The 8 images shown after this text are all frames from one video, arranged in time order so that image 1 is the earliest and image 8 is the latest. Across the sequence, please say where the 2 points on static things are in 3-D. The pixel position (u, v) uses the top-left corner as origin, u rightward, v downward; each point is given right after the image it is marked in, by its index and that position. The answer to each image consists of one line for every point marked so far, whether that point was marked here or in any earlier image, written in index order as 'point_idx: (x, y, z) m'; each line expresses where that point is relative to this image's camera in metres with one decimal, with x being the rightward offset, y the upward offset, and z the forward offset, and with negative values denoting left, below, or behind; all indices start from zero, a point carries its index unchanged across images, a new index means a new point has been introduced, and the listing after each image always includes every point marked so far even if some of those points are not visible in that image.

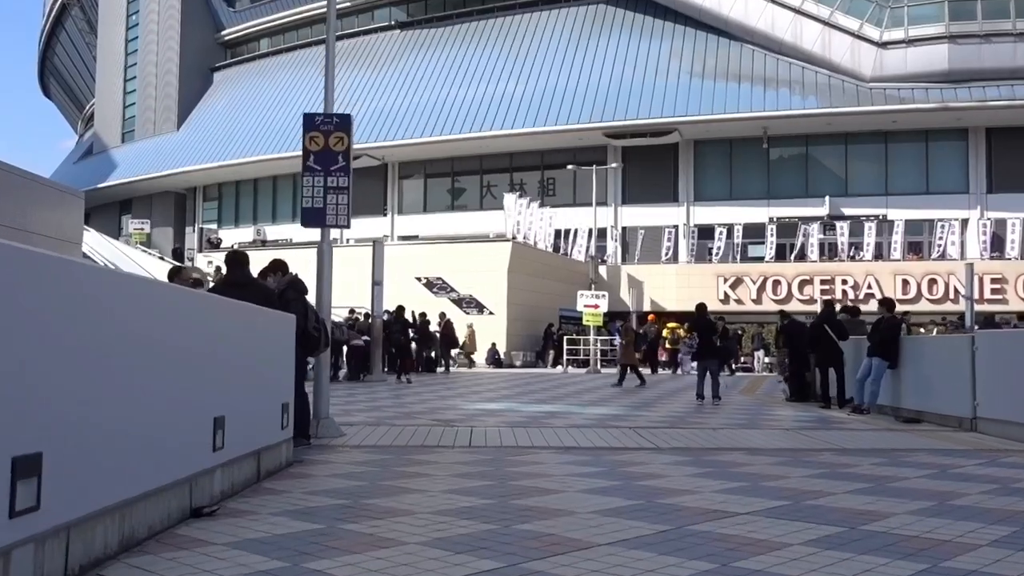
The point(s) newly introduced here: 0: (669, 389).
0: (+2.3, -1.5, +14.0) m
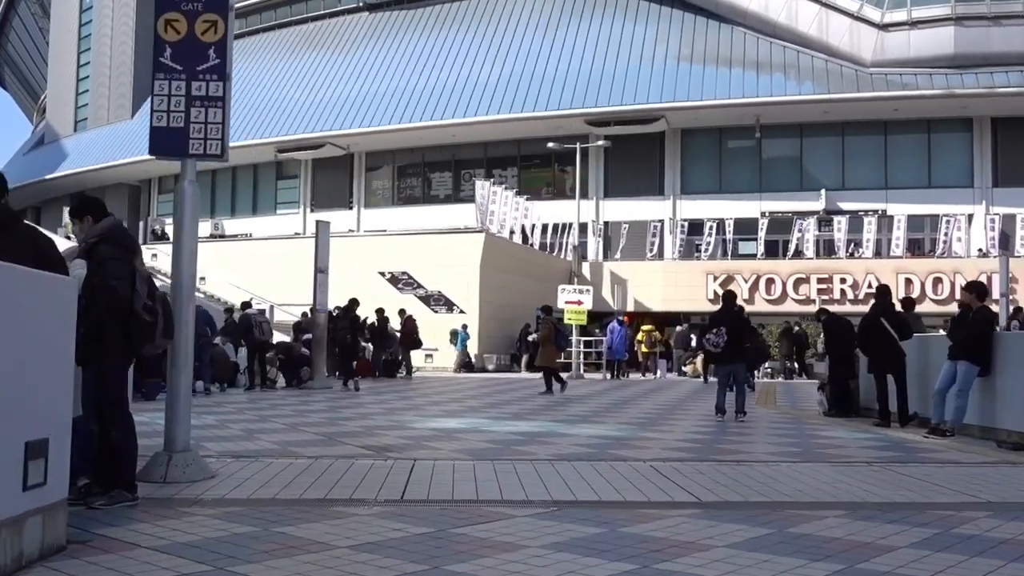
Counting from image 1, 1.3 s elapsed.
0: (+1.9, -1.4, +11.8) m
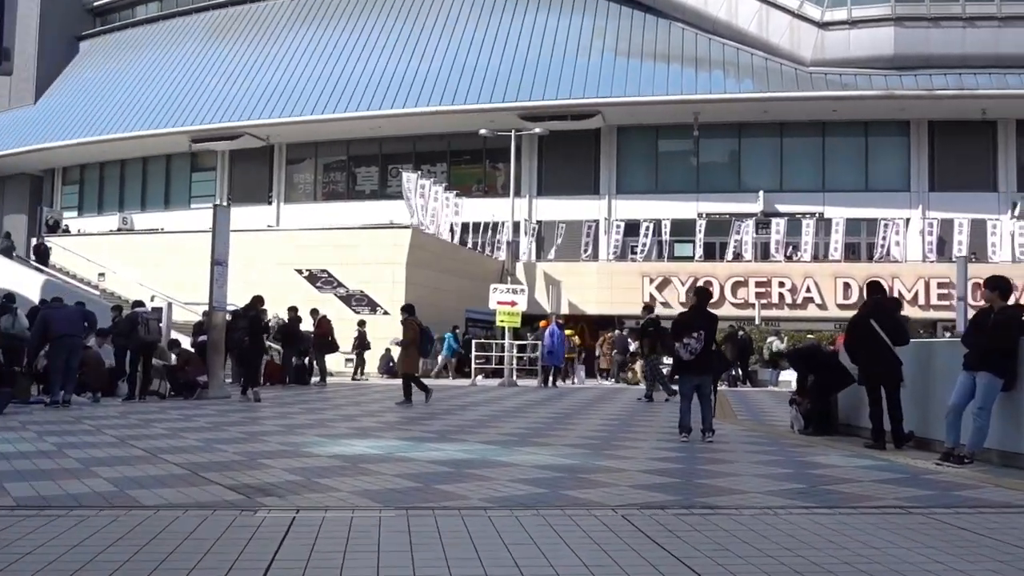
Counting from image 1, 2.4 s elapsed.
0: (+1.1, -1.4, +10.6) m
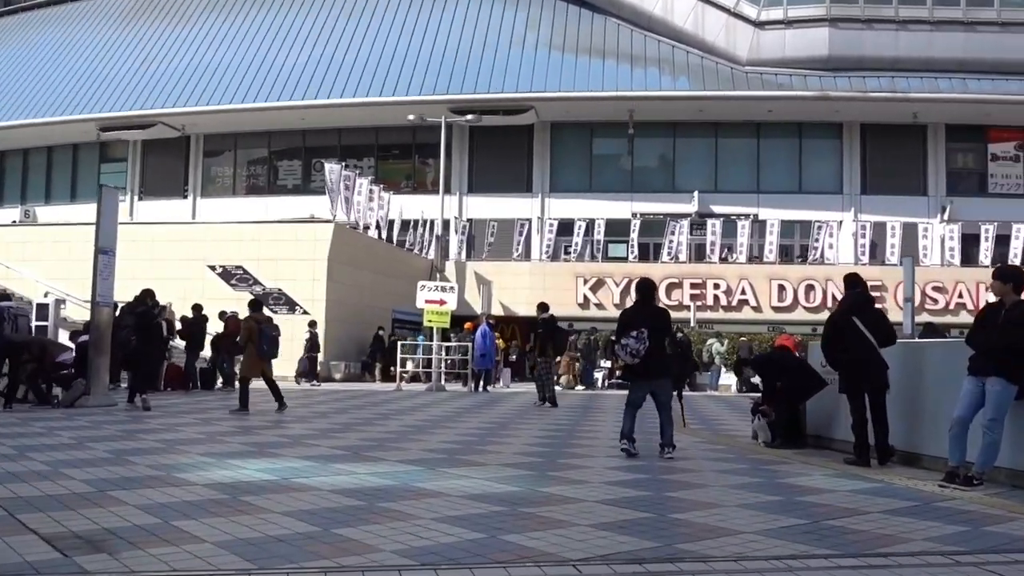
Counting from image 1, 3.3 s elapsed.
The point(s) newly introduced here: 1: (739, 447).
0: (+0.4, -1.3, +9.6) m
1: (+1.6, -1.1, +6.7) m
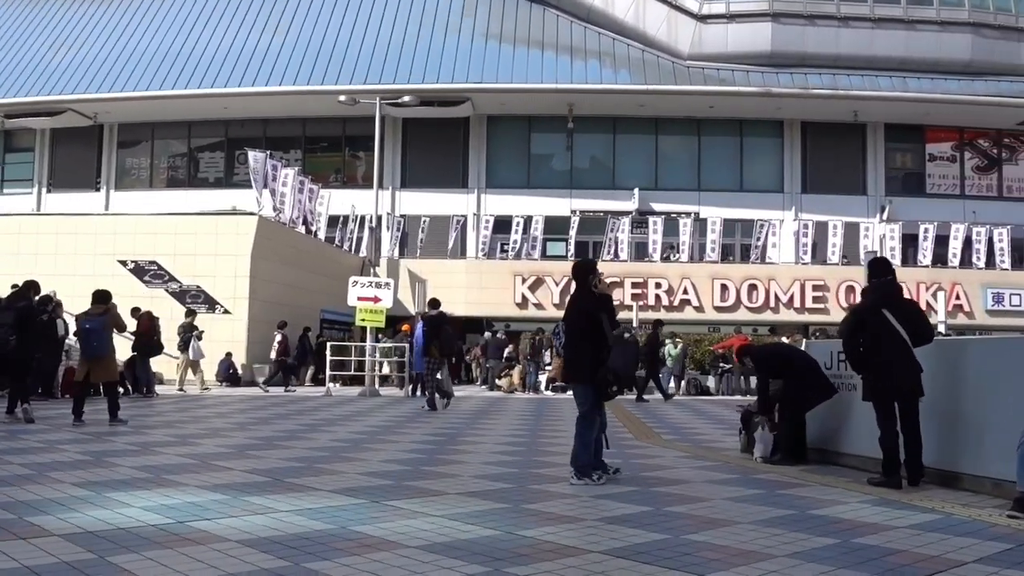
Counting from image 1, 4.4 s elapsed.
0: (-0.1, -1.3, +8.6) m
1: (+1.3, -1.0, +5.7) m
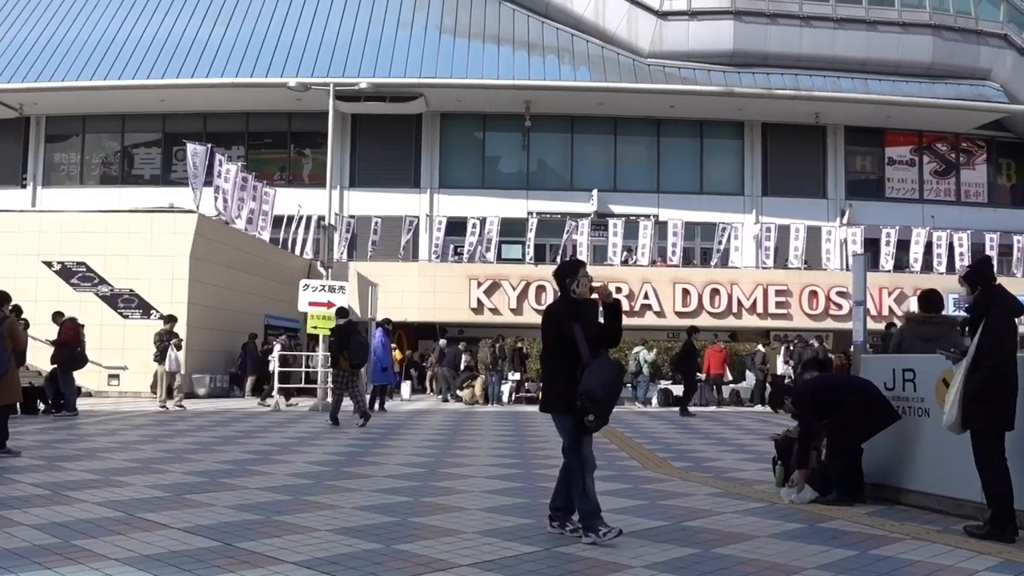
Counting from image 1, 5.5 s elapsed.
0: (-0.3, -1.3, +7.6) m
1: (+1.3, -1.1, +4.8) m
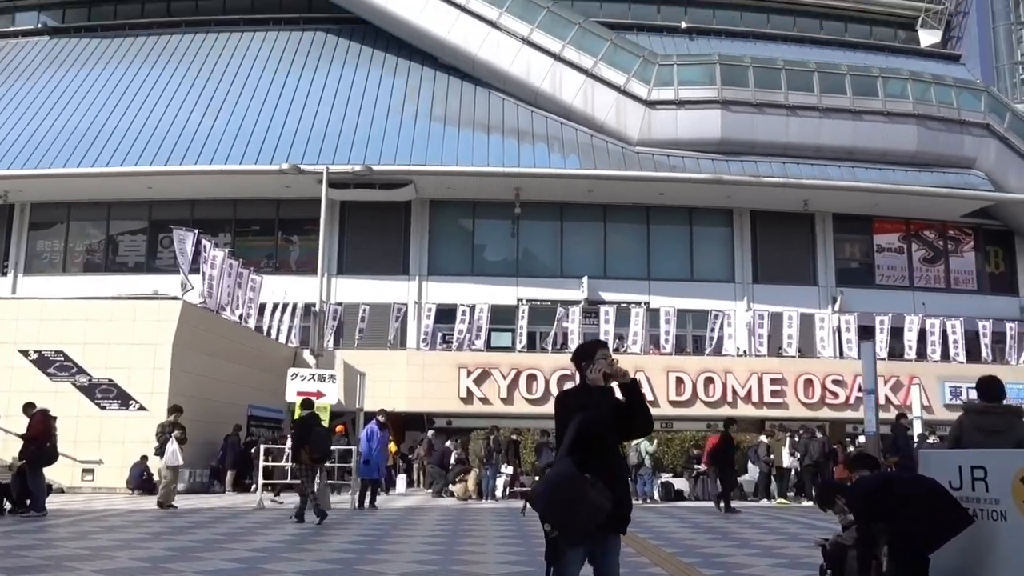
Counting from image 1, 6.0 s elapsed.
0: (-0.2, -2.0, +7.0) m
1: (+1.4, -1.5, +4.3) m
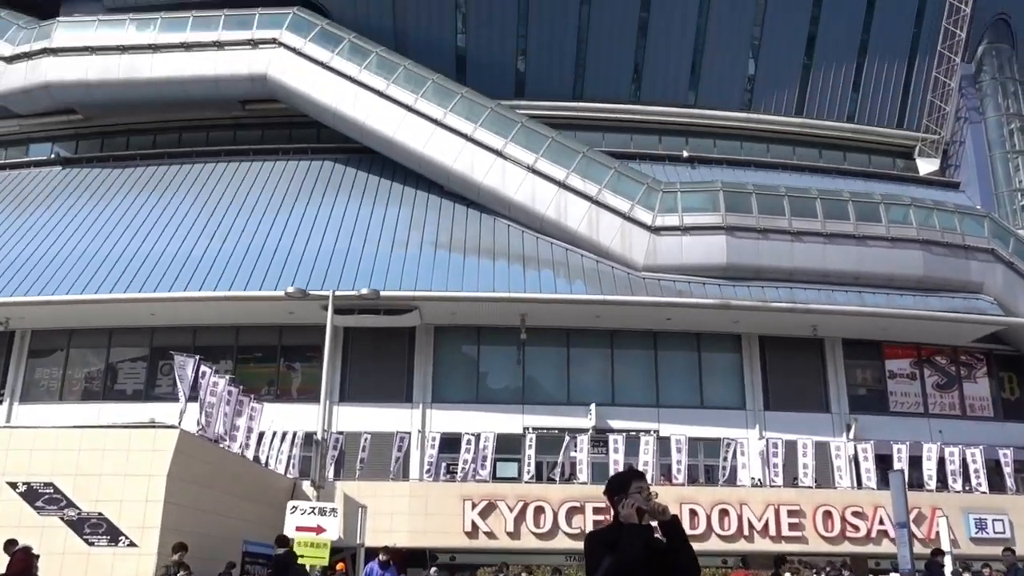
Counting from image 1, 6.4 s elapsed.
0: (-0.1, -2.8, +6.3) m
1: (+1.5, -2.0, +3.7) m
